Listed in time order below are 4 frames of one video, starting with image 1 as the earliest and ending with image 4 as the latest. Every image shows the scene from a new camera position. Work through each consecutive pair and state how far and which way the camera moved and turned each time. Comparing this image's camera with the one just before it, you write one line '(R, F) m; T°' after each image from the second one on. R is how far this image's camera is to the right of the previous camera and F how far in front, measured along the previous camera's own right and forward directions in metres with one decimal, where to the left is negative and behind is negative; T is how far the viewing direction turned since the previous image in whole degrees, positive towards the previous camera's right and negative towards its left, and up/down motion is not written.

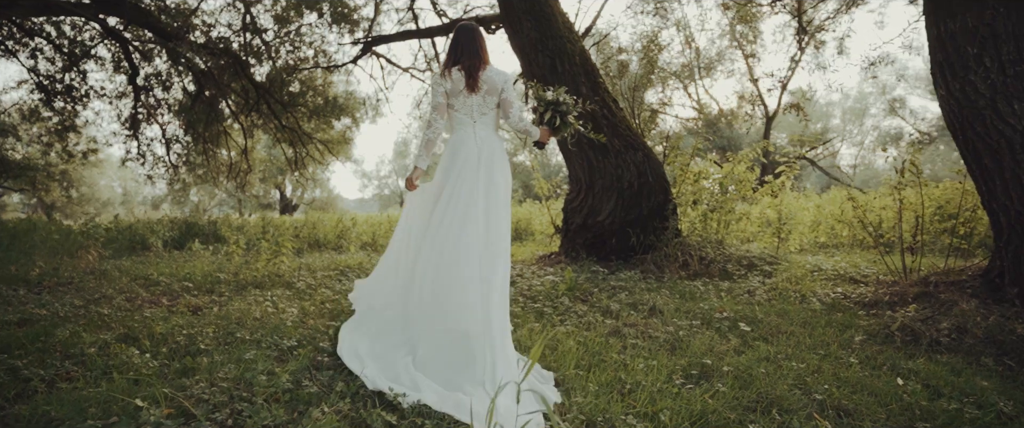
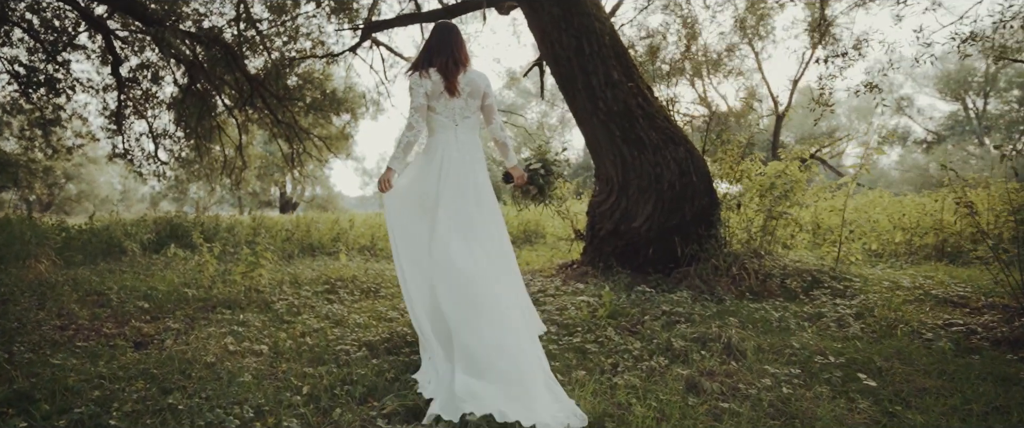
(-0.2, +1.0) m; 0°
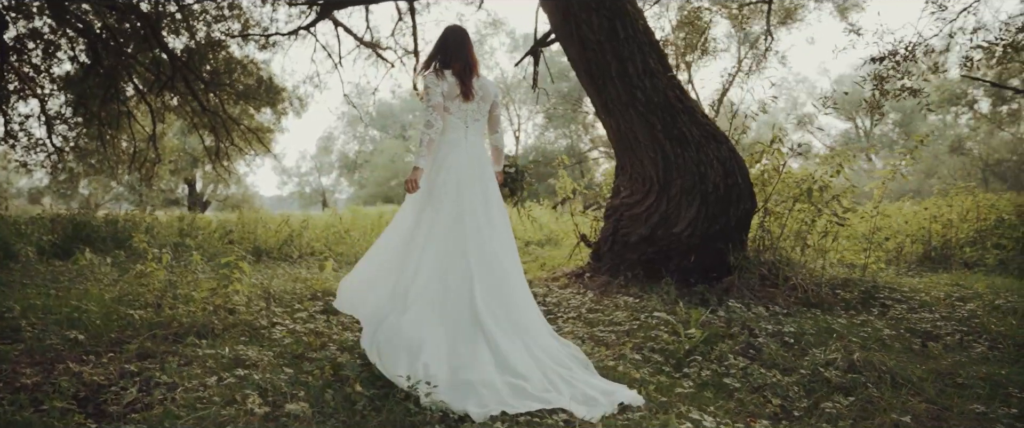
(-1.1, +1.0) m; +8°
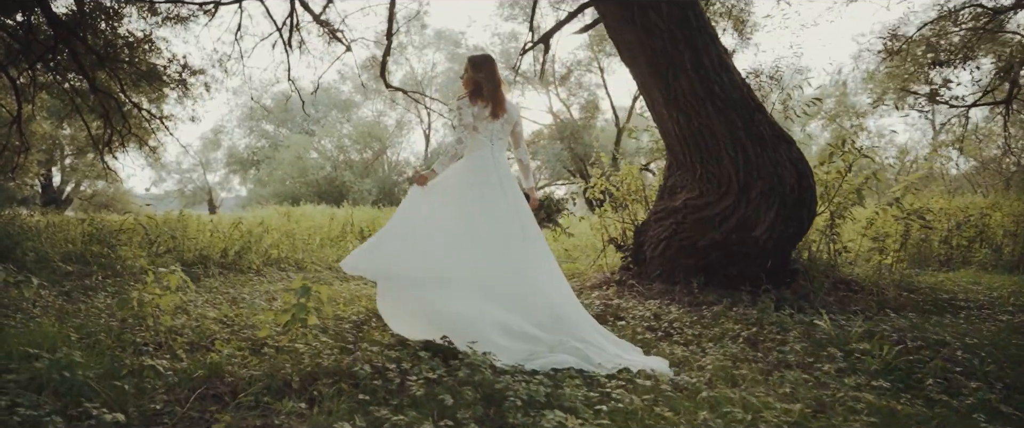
(-1.6, +0.9) m; +11°
